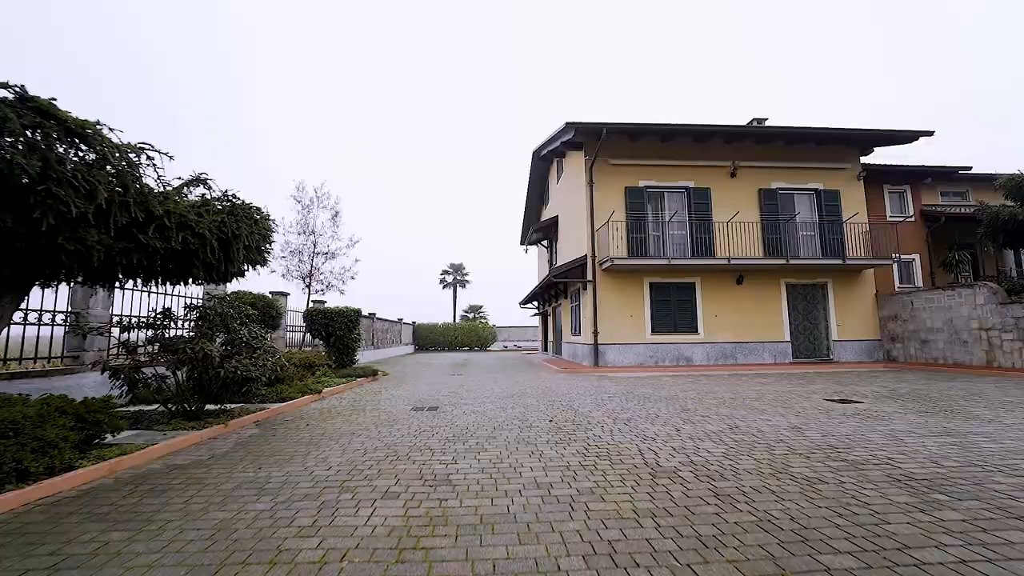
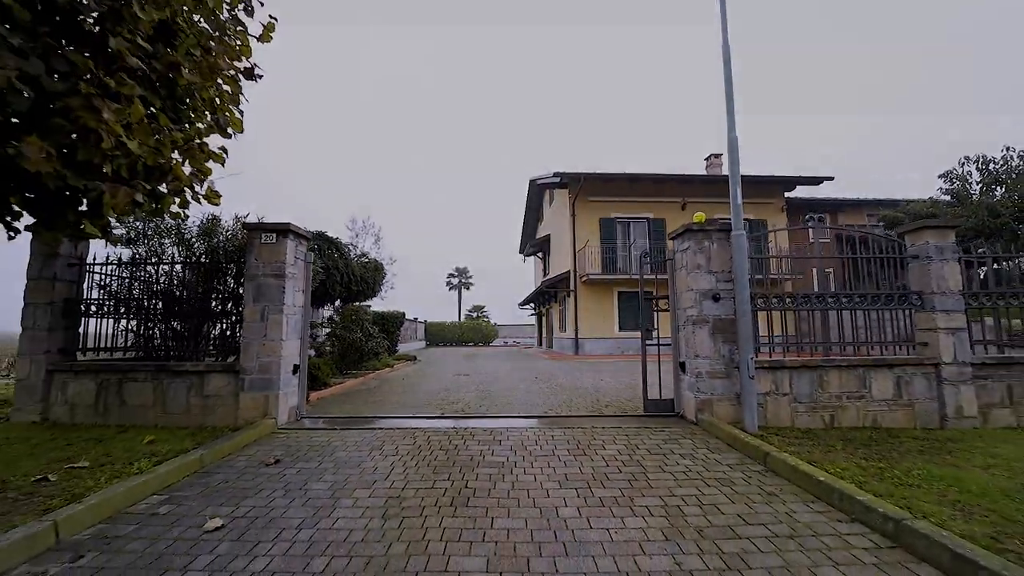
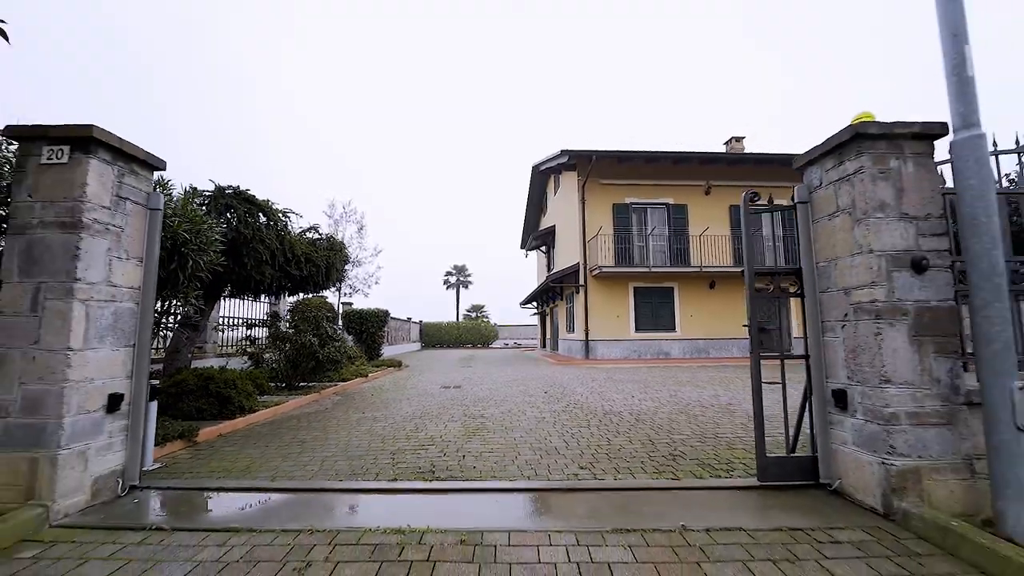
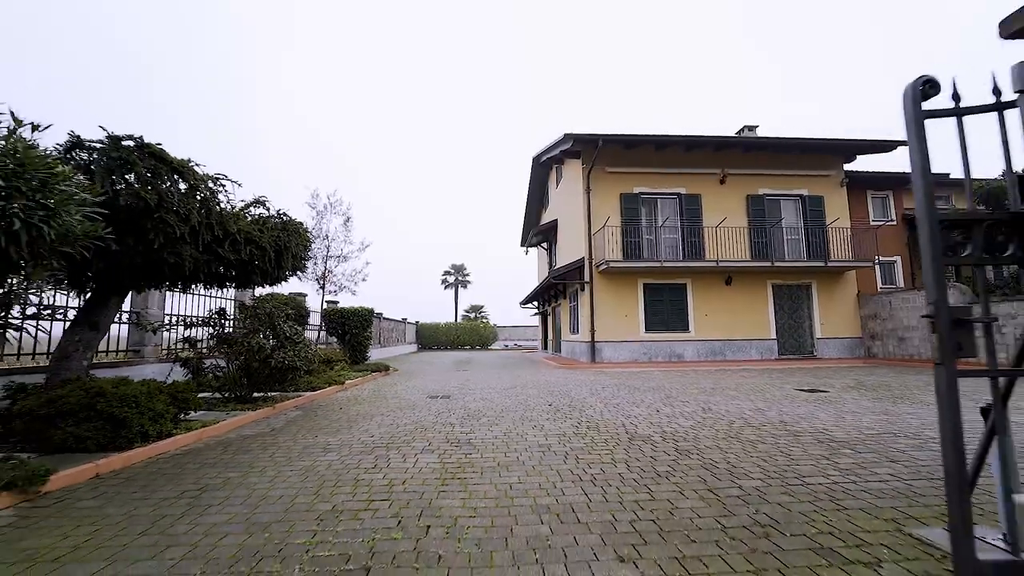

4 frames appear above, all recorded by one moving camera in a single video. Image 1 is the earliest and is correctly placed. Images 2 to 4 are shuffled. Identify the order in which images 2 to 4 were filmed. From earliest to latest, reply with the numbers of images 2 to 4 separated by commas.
4, 3, 2
